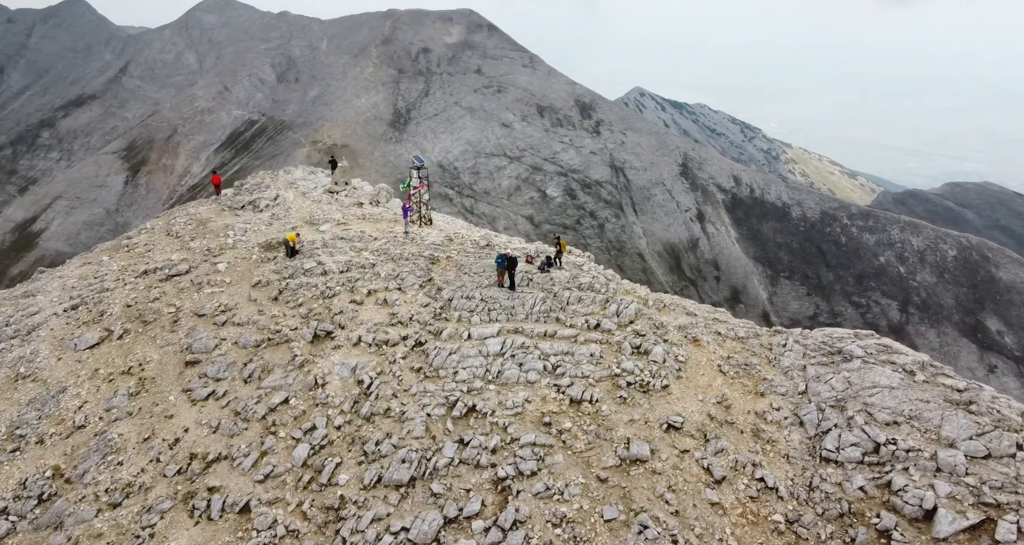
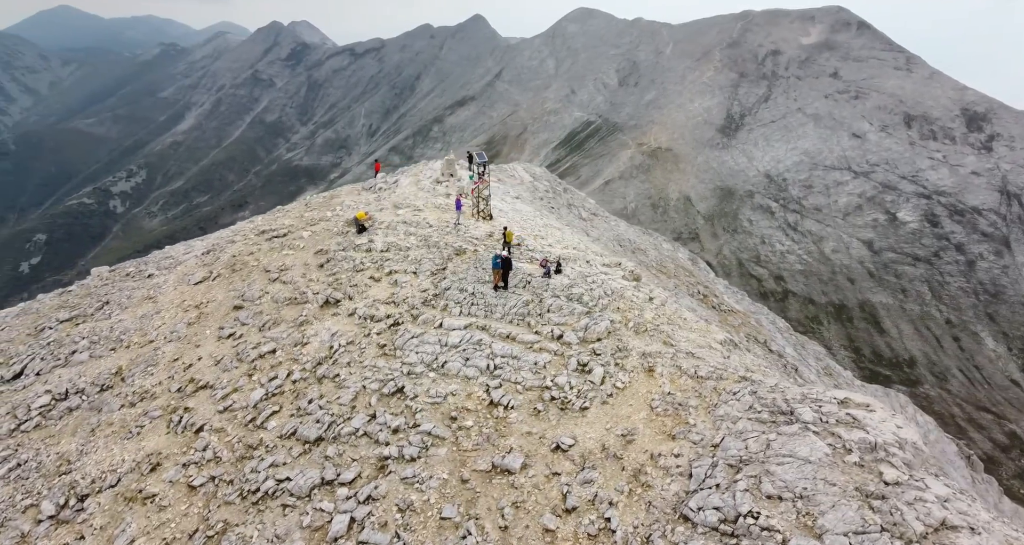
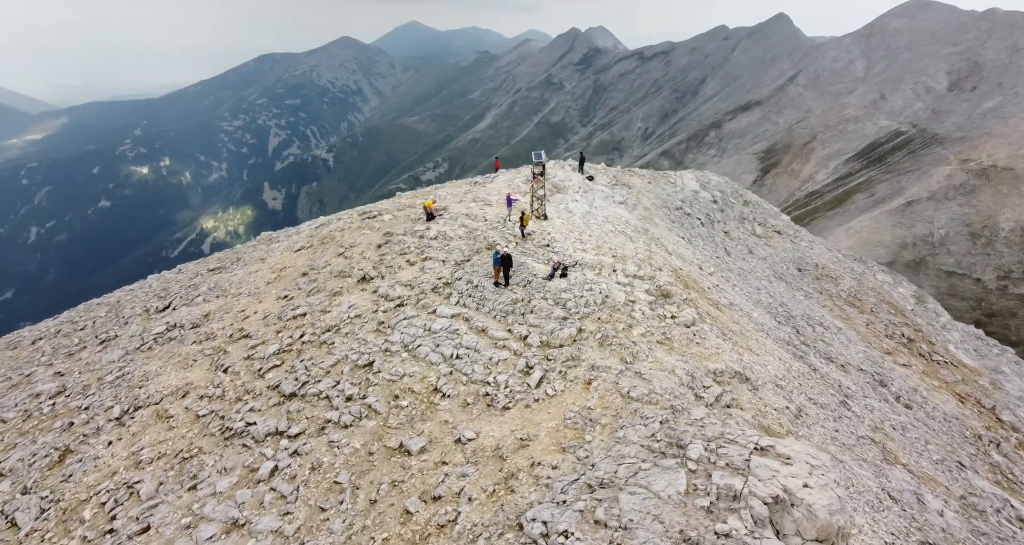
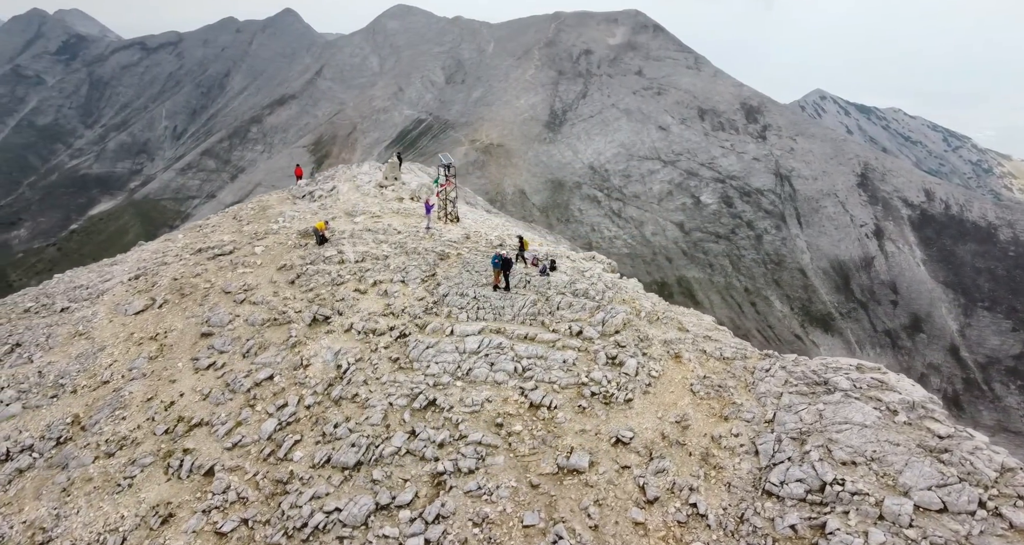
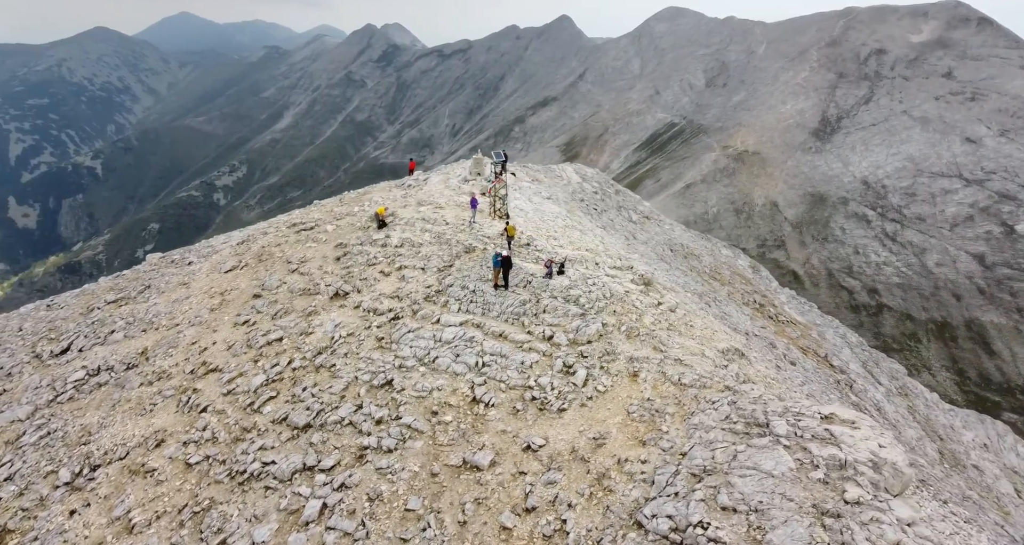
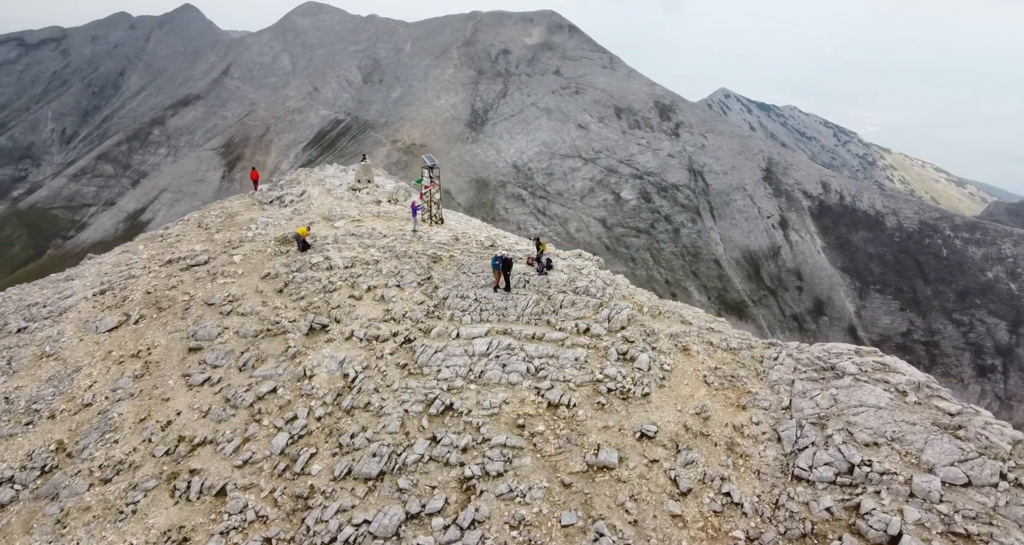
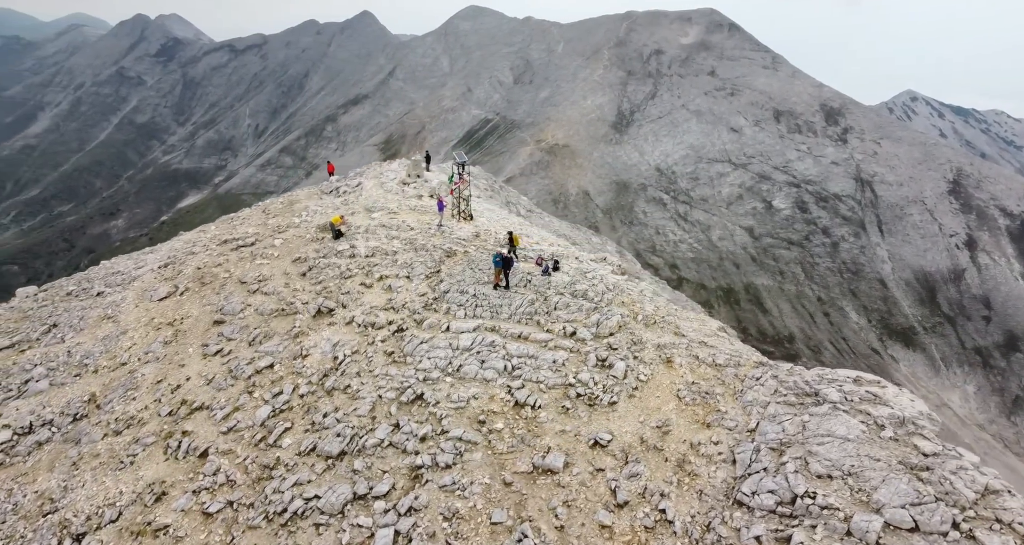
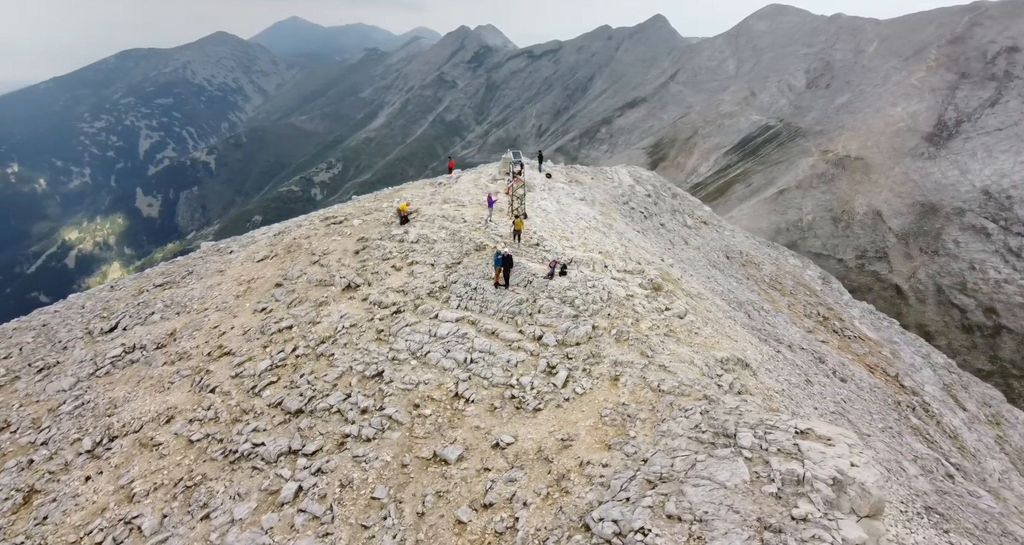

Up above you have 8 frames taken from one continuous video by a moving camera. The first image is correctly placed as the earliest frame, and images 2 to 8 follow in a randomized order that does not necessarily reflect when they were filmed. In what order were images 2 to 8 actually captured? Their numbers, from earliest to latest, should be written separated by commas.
6, 4, 7, 2, 5, 8, 3
